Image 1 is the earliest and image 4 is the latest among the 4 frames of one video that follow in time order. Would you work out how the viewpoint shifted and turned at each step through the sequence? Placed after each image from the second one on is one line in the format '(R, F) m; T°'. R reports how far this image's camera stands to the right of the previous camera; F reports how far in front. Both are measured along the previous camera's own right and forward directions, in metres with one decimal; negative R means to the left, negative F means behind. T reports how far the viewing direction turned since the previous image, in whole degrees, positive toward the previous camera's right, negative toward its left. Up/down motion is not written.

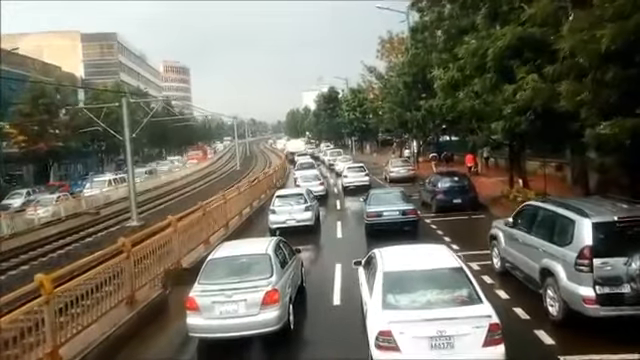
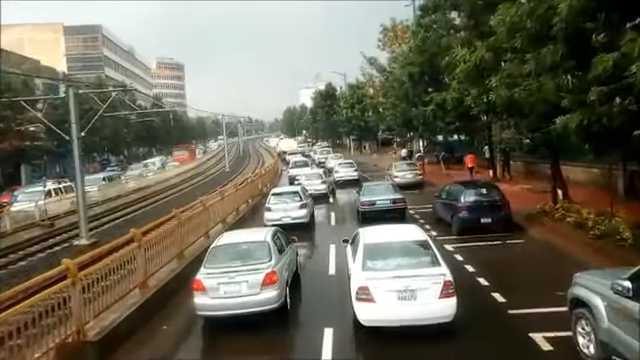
(+0.1, +1.7) m; 0°
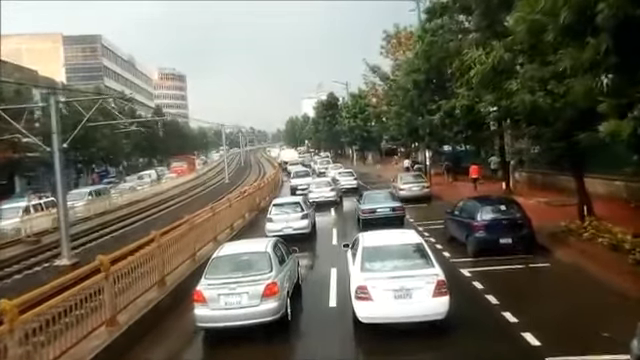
(0.0, +0.6) m; 0°
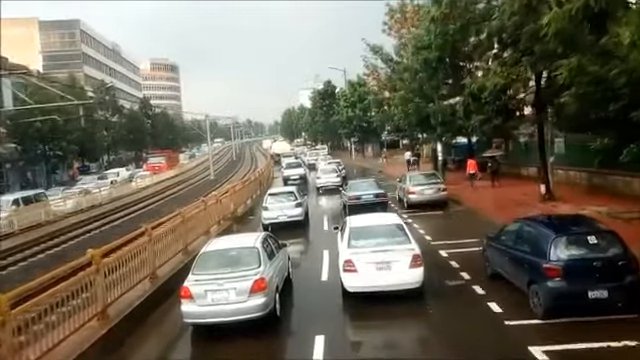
(+0.1, +2.0) m; 0°
